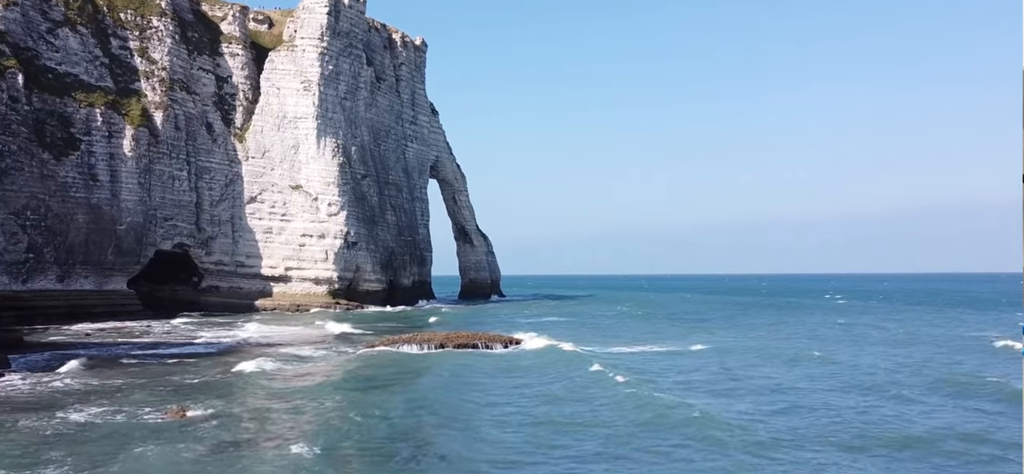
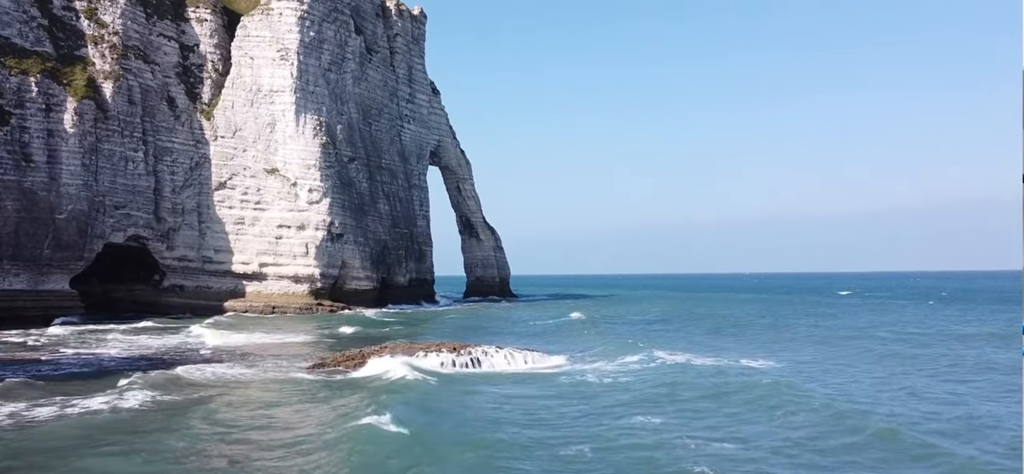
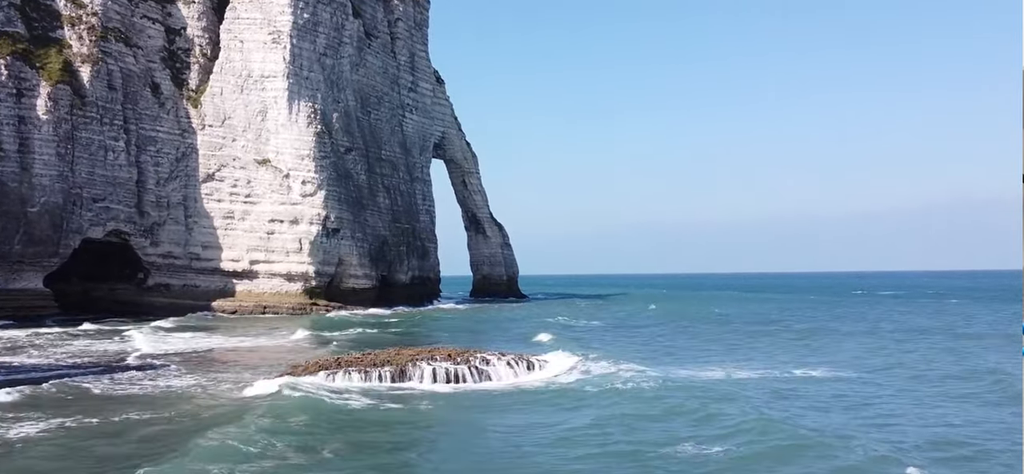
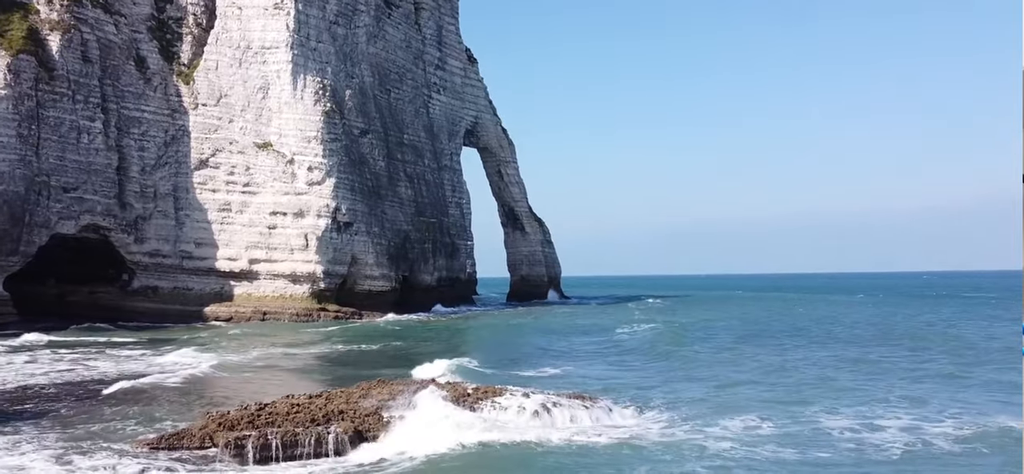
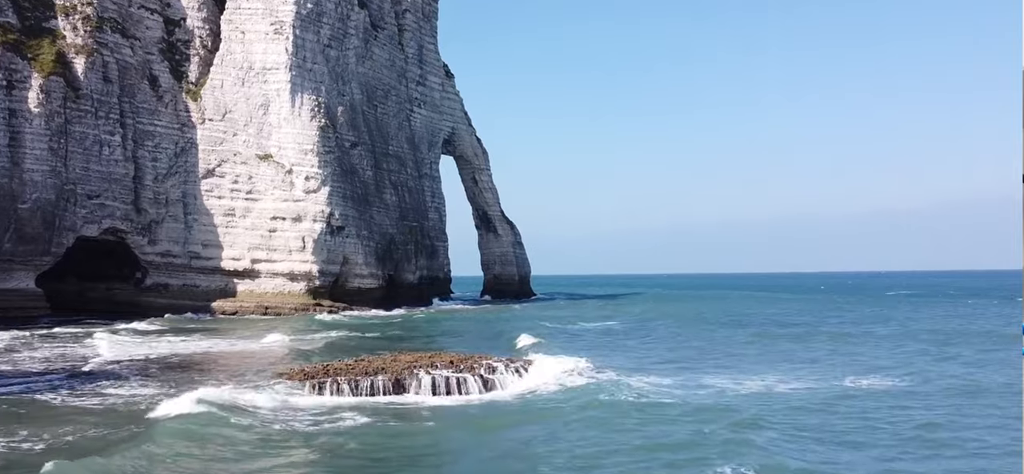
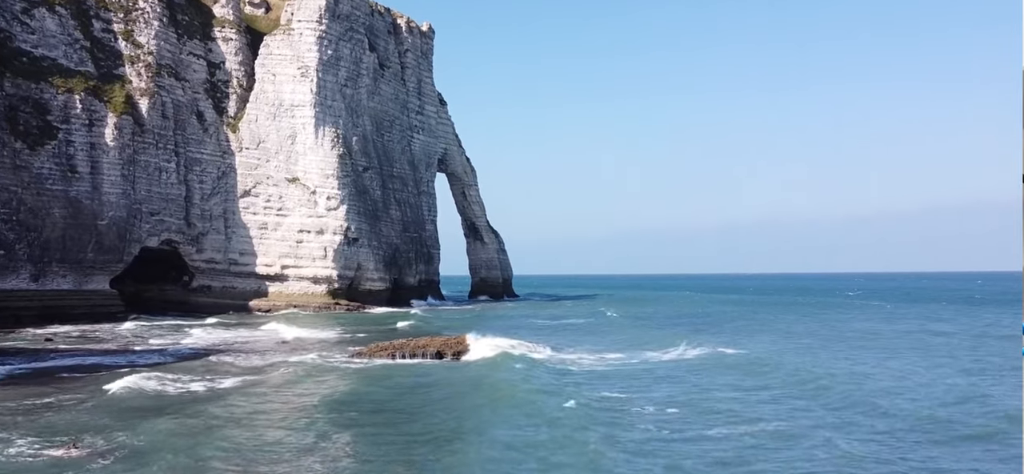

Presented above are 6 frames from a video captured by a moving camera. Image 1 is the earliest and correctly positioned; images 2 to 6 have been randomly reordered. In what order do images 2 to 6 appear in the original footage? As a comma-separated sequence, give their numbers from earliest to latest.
6, 2, 3, 5, 4
